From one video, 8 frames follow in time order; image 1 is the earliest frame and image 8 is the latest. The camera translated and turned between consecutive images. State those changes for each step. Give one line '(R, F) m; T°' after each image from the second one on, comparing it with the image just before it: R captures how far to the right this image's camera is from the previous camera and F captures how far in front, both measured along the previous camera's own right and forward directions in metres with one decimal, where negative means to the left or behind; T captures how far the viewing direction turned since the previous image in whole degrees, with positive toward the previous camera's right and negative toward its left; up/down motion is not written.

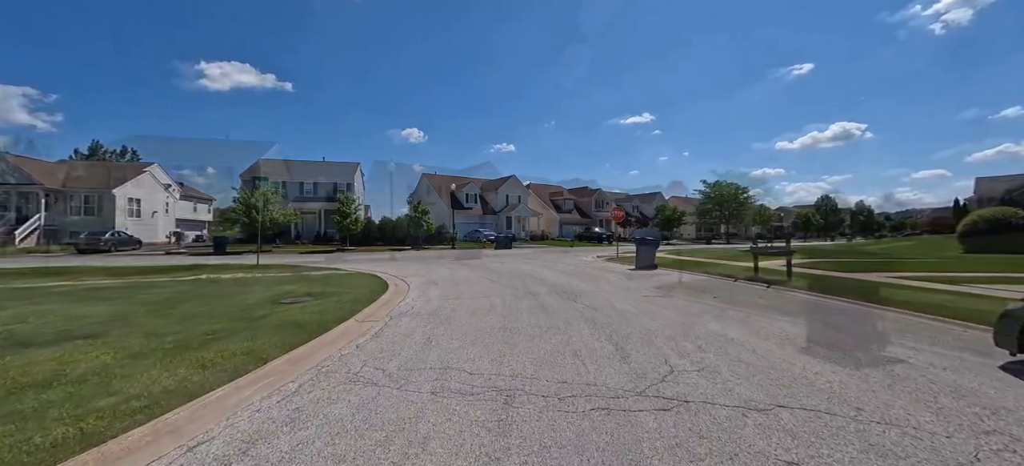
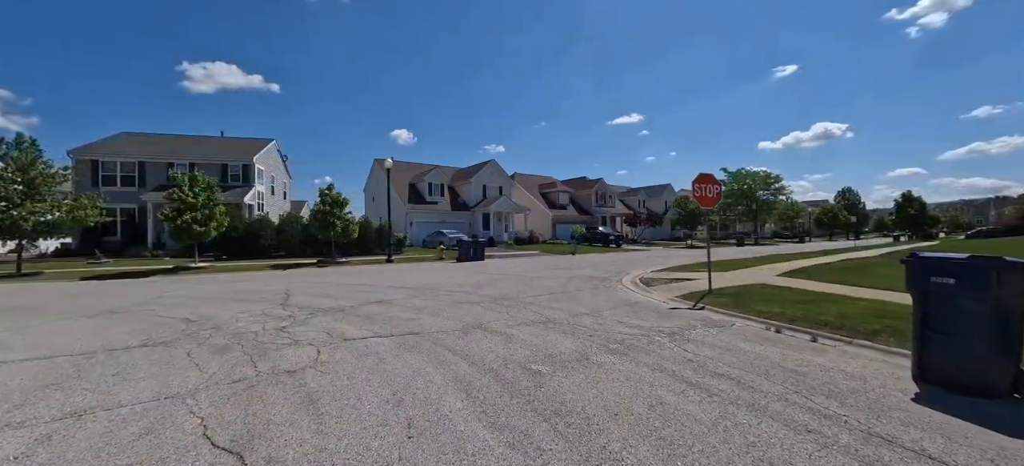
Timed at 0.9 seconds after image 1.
(+0.1, +1.7) m; -1°
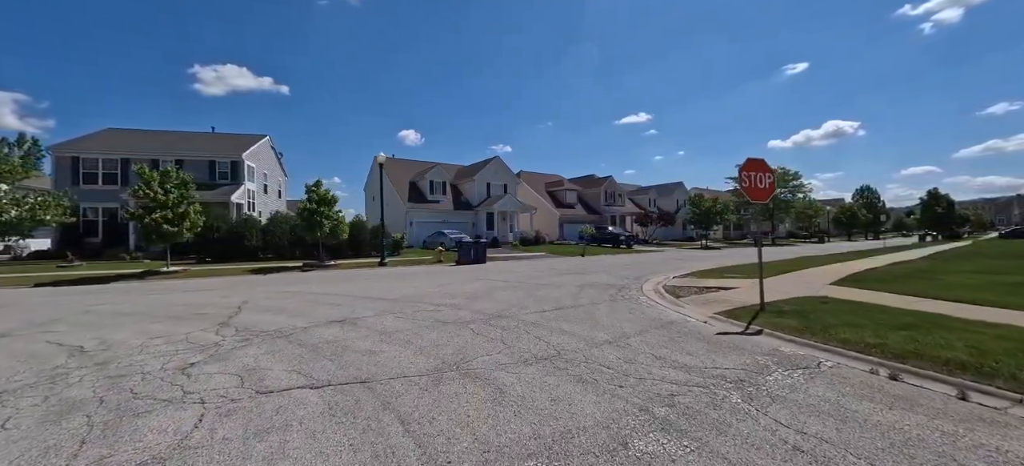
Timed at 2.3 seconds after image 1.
(+0.2, +2.2) m; -1°
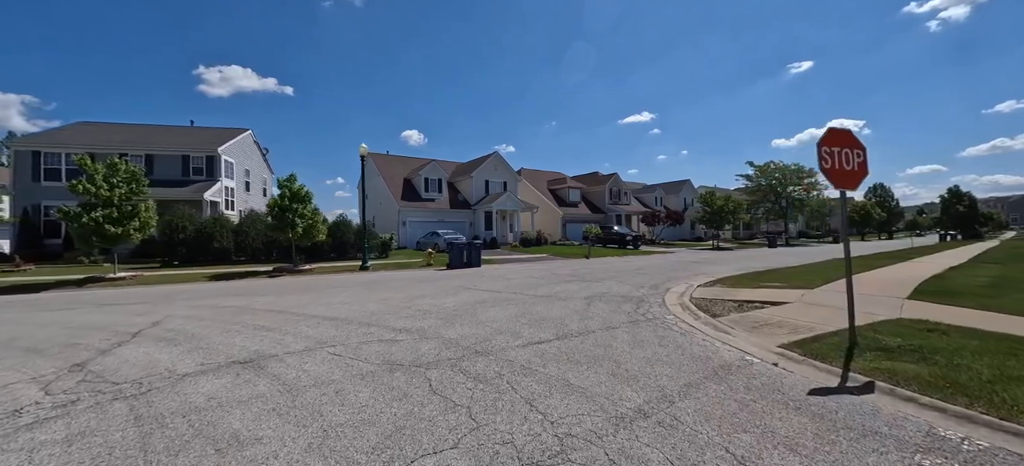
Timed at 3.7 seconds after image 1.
(+0.3, +2.5) m; 0°
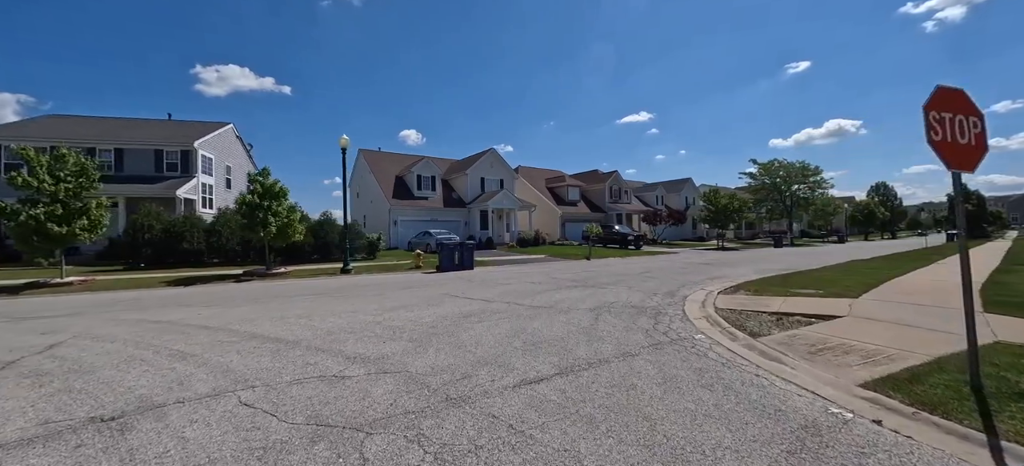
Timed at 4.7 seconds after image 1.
(+0.1, +1.7) m; 0°
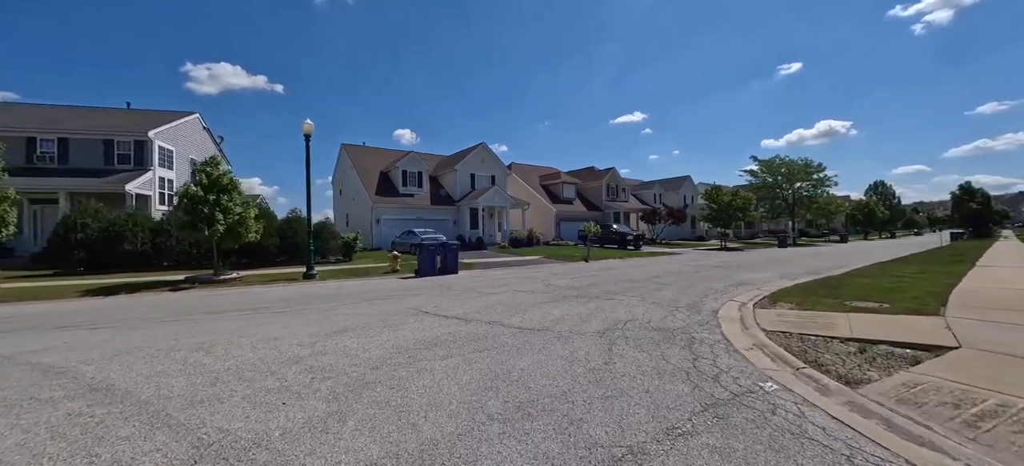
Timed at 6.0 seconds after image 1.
(+0.2, +2.4) m; +1°
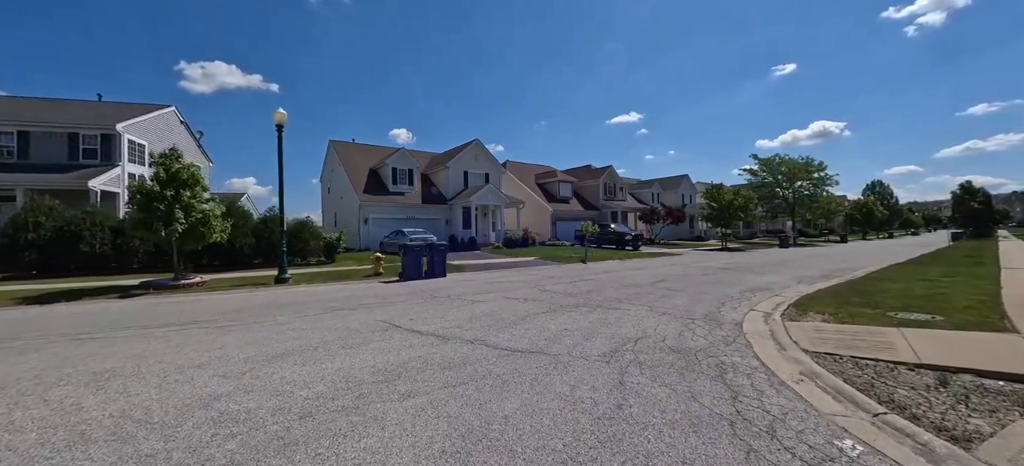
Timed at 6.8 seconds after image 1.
(+0.1, +1.4) m; +1°
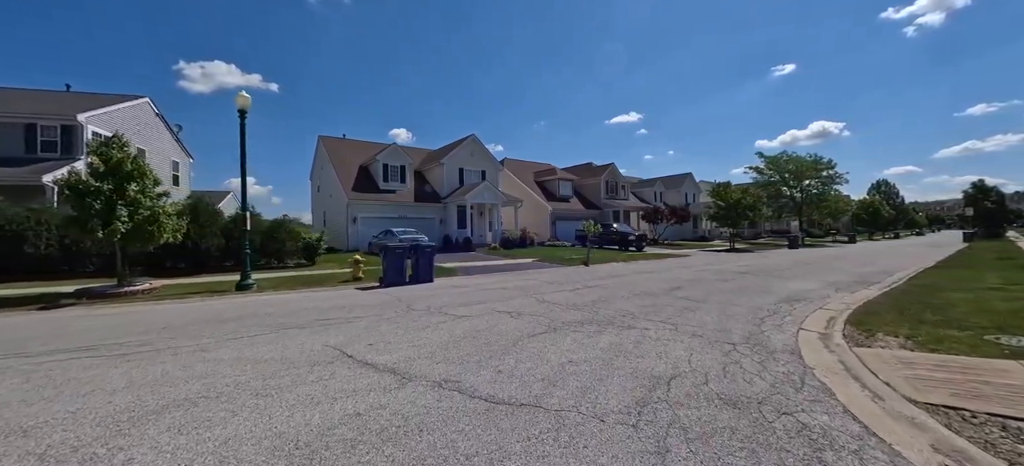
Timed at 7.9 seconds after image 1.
(+0.2, +1.8) m; 0°
